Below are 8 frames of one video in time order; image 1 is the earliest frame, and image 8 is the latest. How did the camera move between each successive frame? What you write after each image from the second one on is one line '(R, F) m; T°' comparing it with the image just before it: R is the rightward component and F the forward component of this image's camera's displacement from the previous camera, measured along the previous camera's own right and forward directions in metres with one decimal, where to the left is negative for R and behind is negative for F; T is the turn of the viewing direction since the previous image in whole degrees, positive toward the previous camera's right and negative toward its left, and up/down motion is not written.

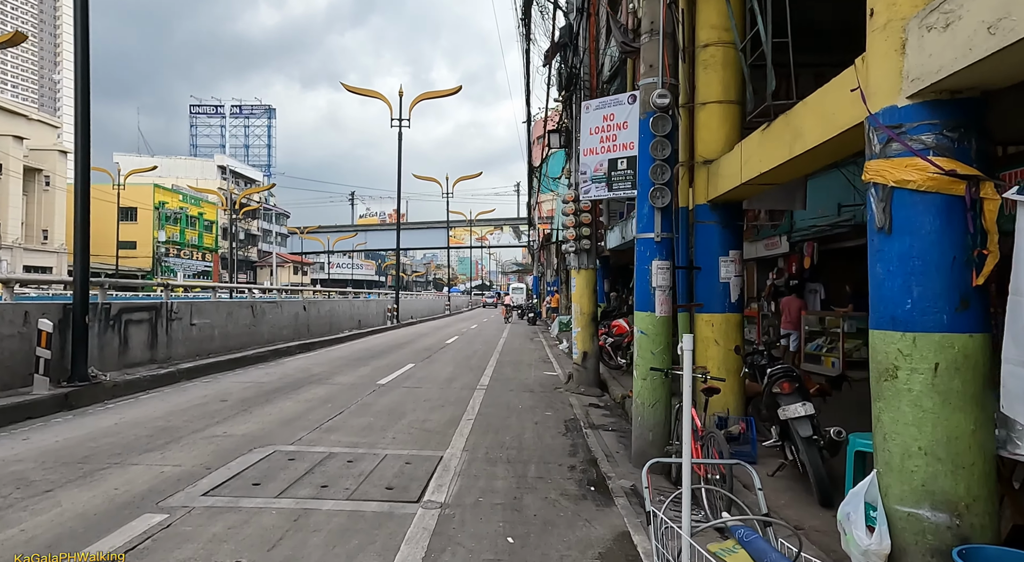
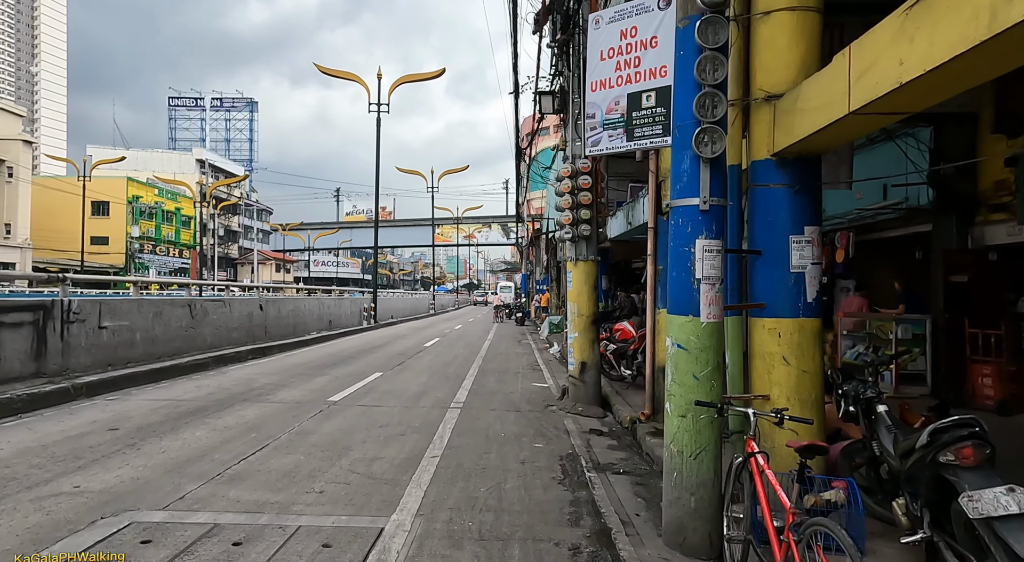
(+0.1, +1.9) m; +1°
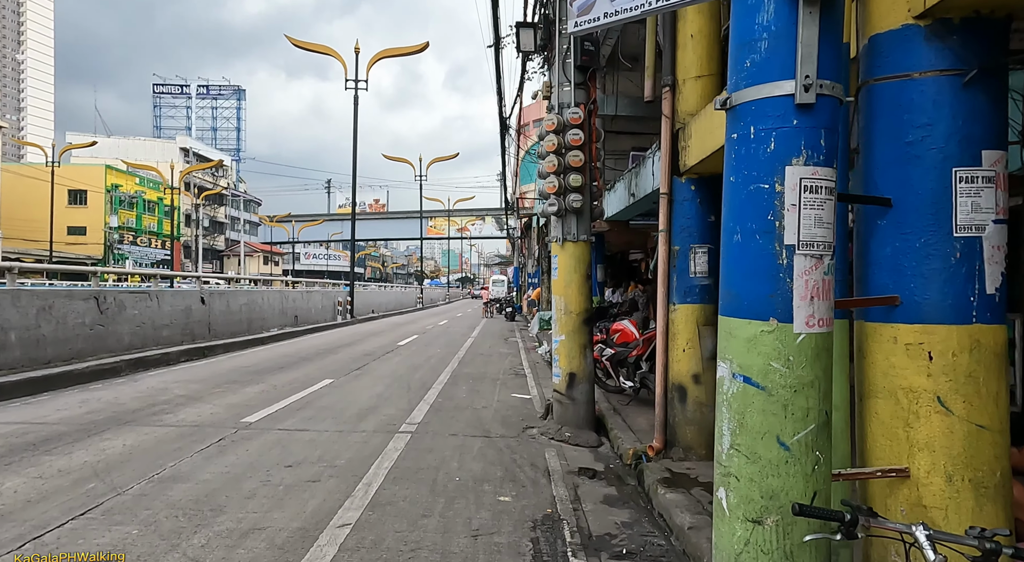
(+0.3, +2.0) m; 0°
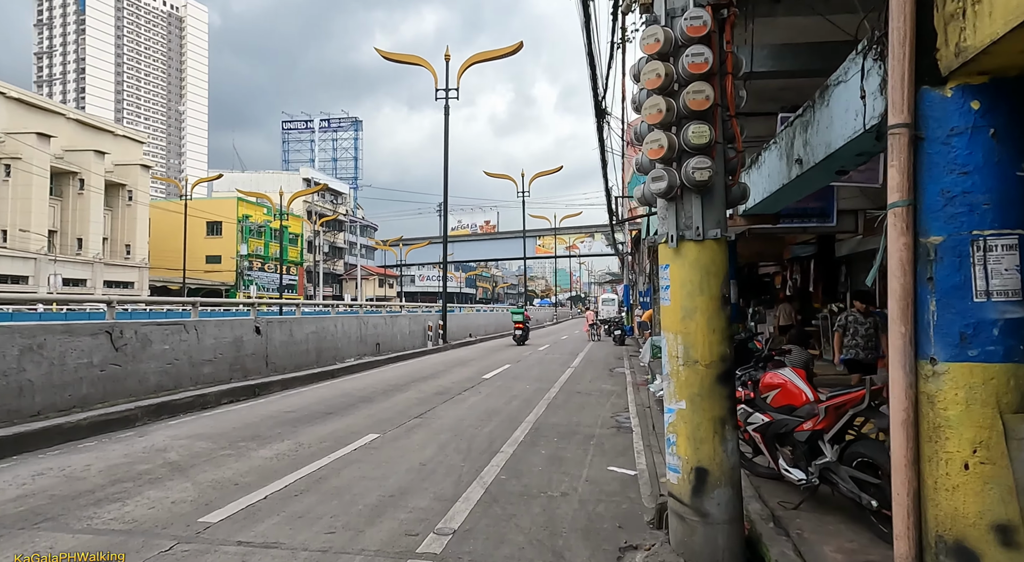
(+0.2, +2.6) m; -11°
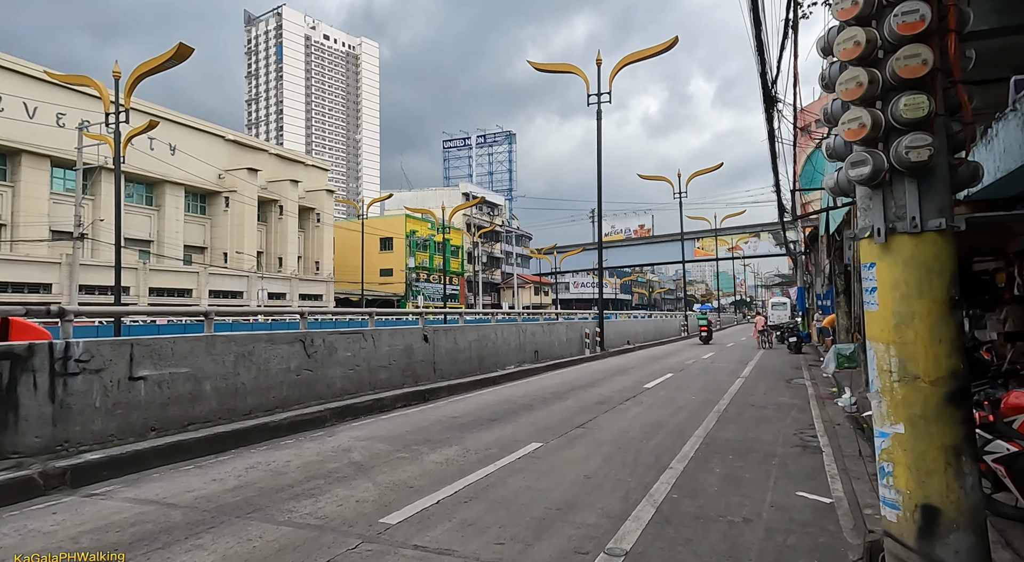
(-0.1, +0.2) m; -15°
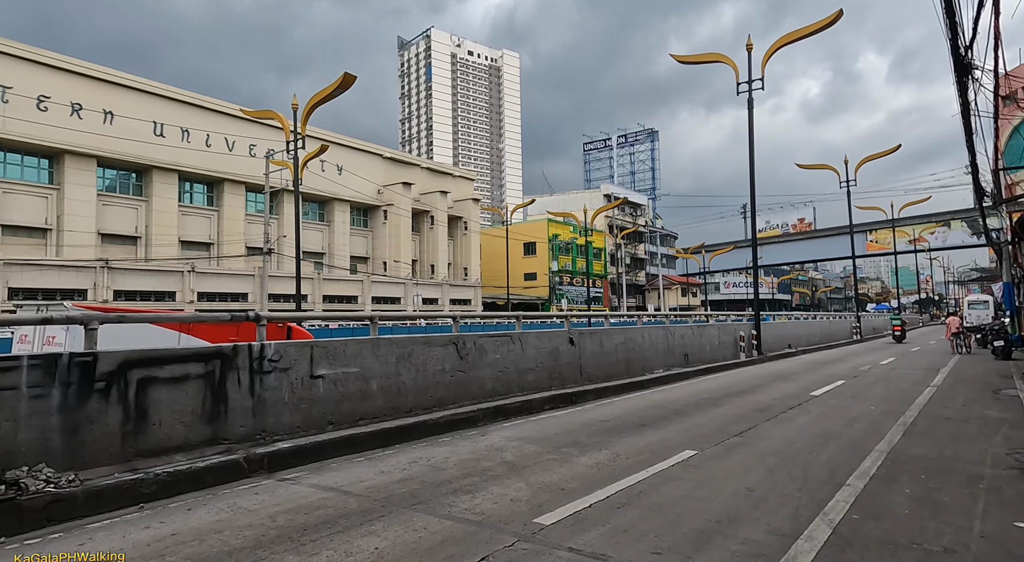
(-0.1, 0.0) m; -14°
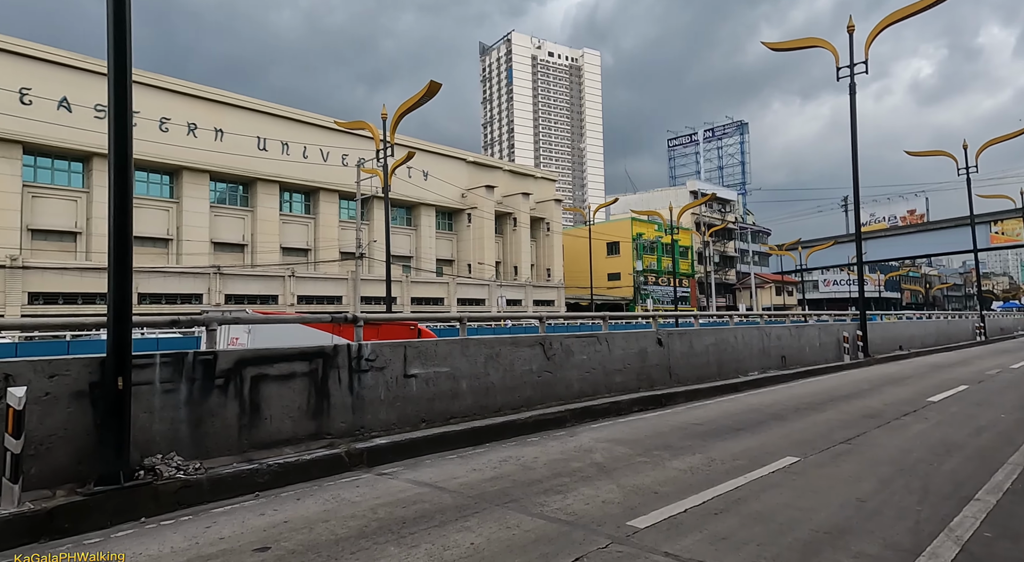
(-0.1, 0.0) m; -8°
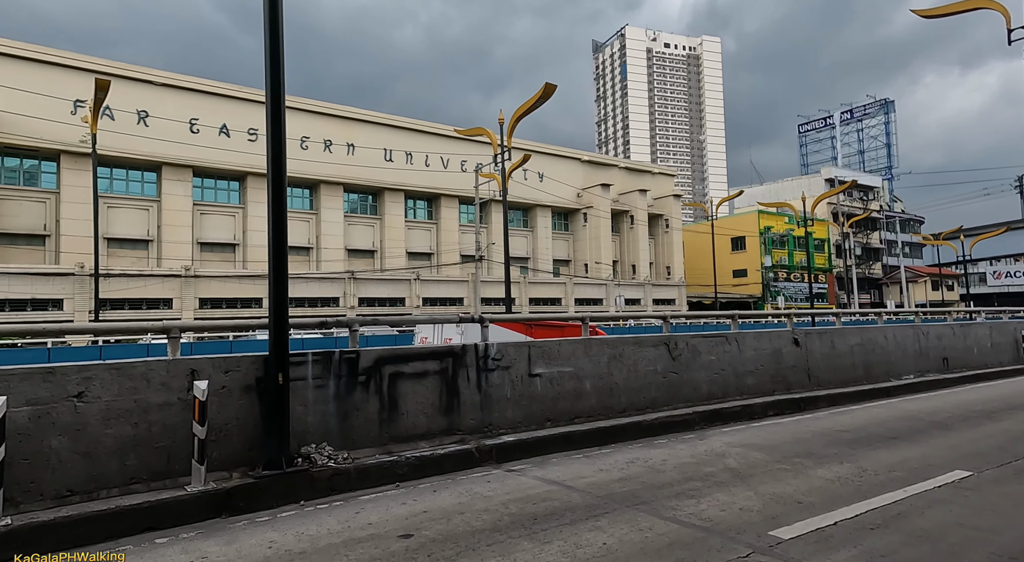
(-0.1, 0.0) m; -11°
